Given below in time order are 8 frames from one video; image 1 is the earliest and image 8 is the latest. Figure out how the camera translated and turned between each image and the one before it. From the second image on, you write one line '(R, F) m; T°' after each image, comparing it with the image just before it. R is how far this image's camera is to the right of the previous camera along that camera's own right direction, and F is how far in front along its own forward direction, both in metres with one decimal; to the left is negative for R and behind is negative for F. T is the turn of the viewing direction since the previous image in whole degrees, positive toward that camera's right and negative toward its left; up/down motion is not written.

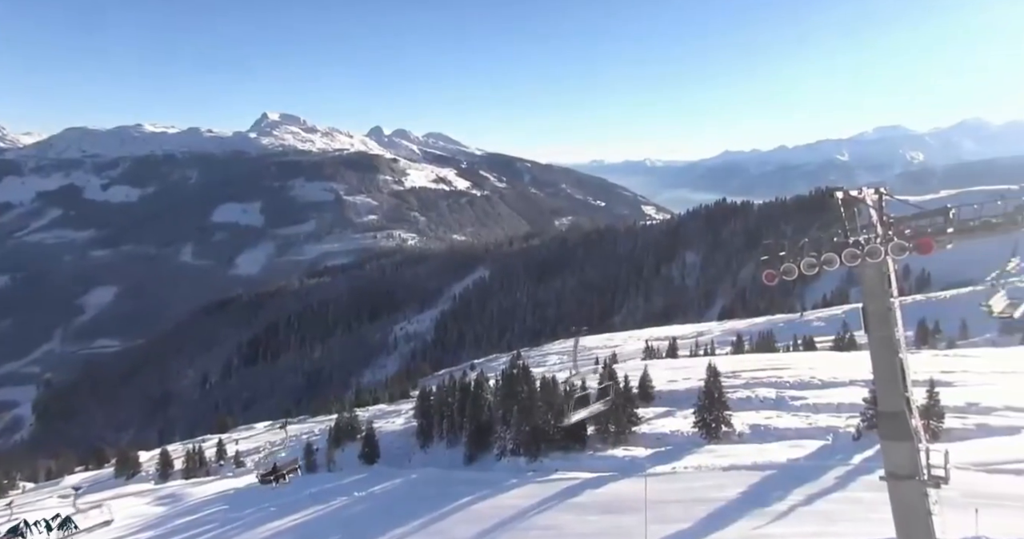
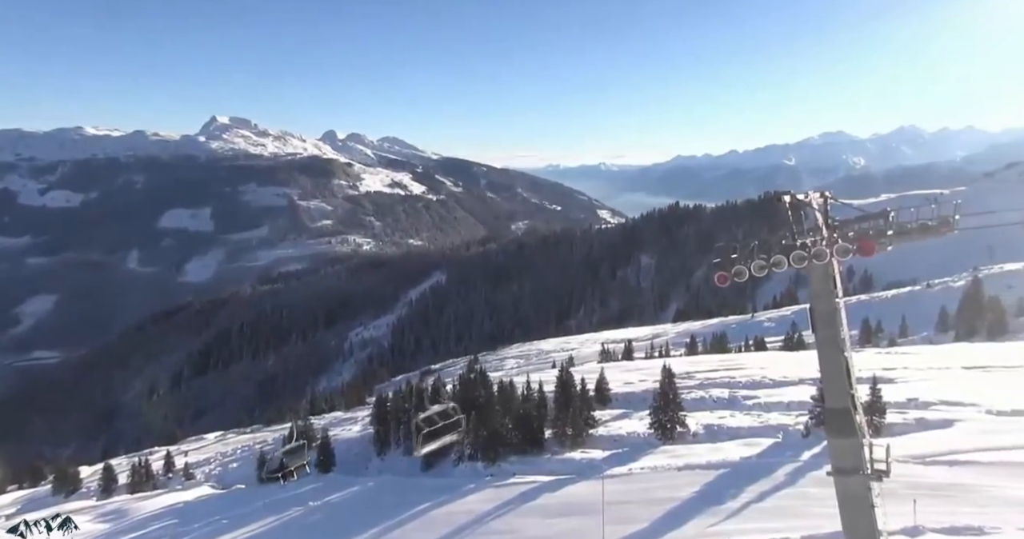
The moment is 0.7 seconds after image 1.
(+0.3, -1.1) m; +3°
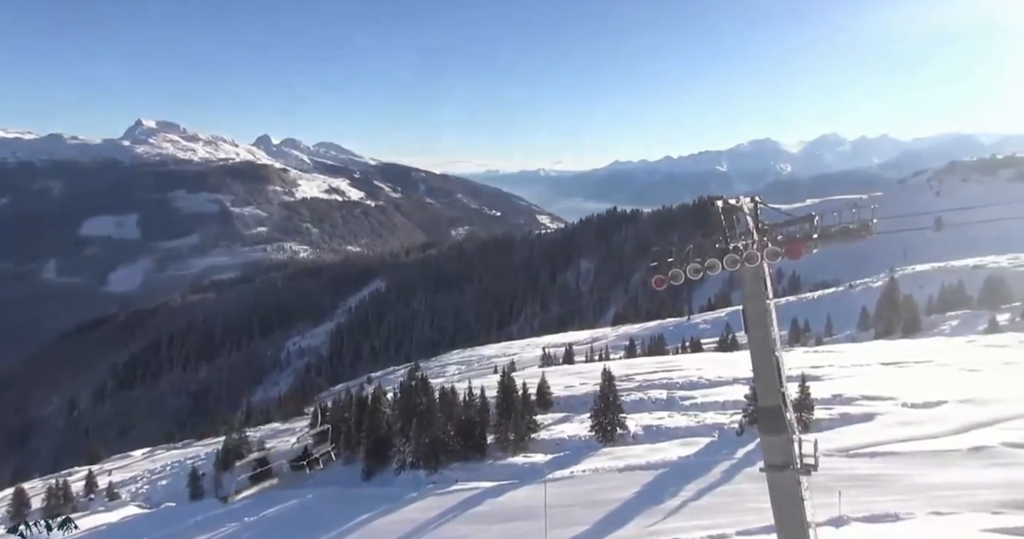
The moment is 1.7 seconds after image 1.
(+0.1, -1.6) m; +4°
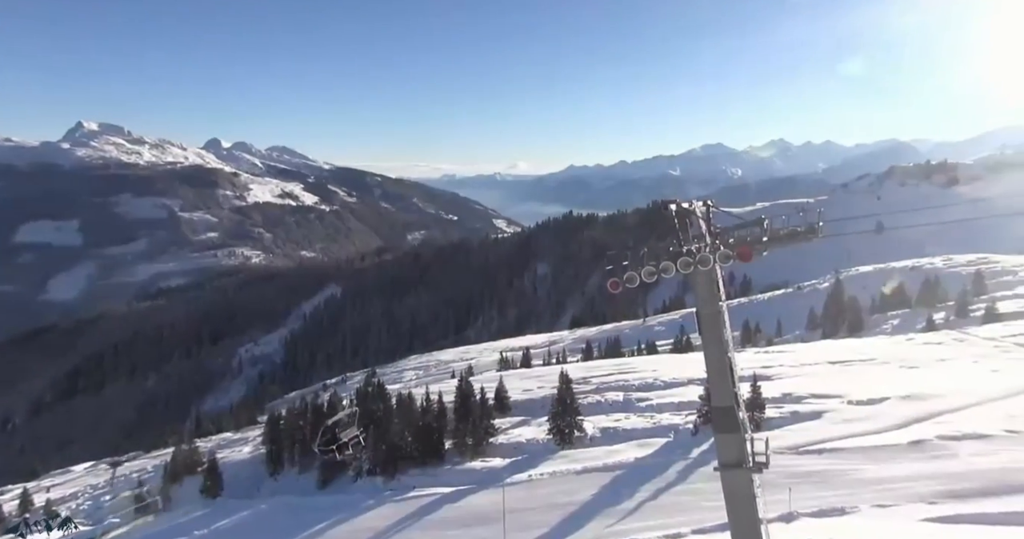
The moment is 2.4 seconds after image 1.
(+0.1, -0.8) m; +3°
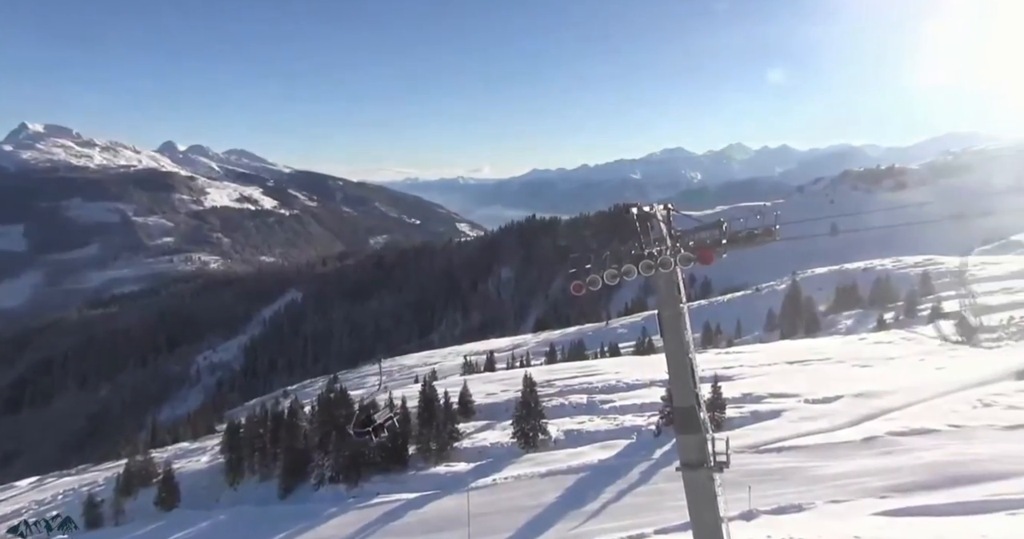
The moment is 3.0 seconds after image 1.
(+0.1, -0.4) m; +3°
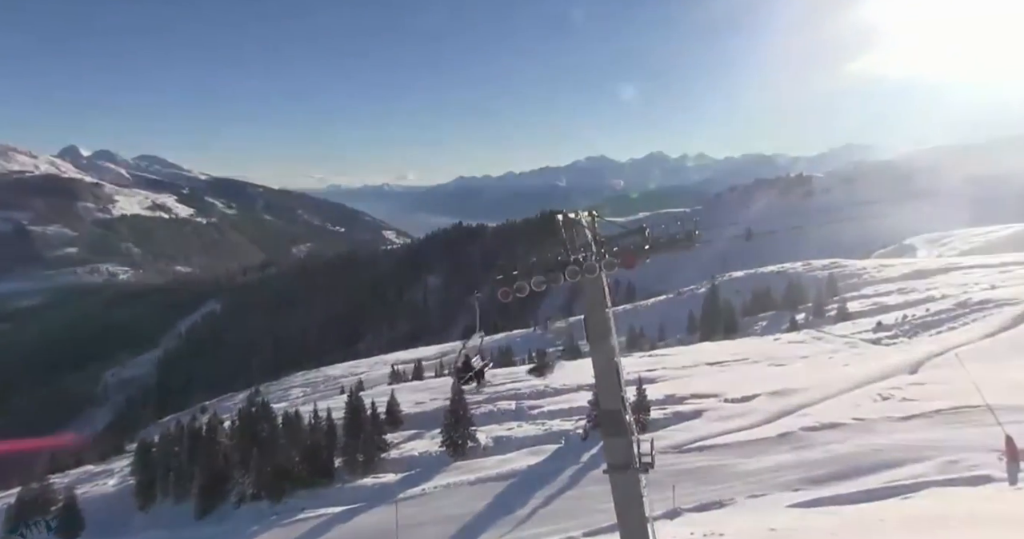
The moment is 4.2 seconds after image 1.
(0.0, -0.6) m; +5°
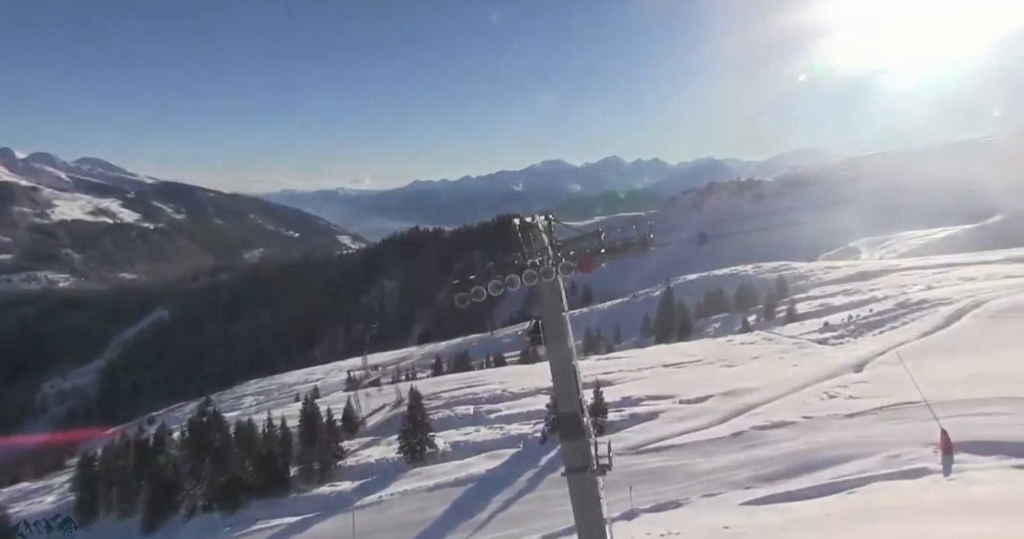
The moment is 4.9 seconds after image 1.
(0.0, -0.2) m; +3°
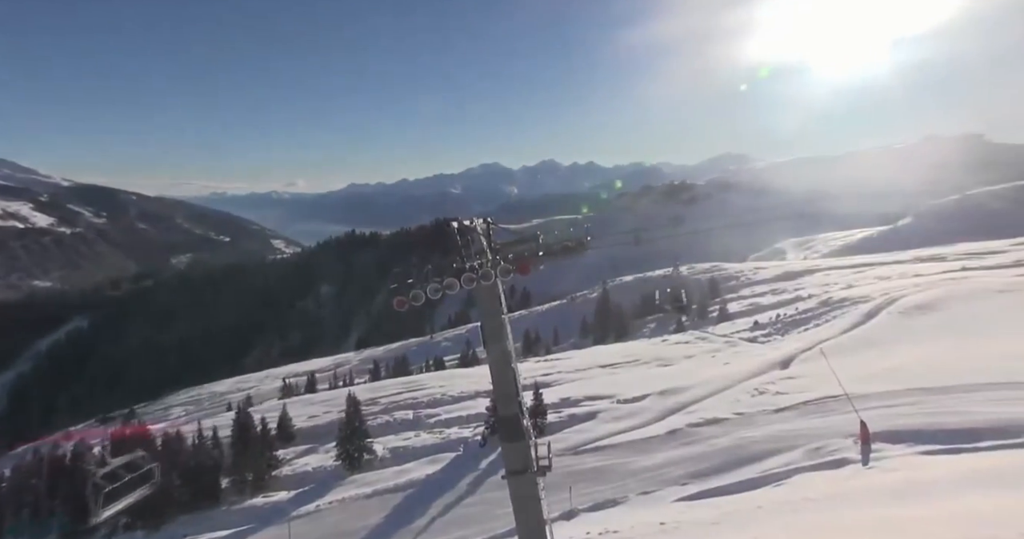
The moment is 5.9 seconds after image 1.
(0.0, -0.2) m; +4°
